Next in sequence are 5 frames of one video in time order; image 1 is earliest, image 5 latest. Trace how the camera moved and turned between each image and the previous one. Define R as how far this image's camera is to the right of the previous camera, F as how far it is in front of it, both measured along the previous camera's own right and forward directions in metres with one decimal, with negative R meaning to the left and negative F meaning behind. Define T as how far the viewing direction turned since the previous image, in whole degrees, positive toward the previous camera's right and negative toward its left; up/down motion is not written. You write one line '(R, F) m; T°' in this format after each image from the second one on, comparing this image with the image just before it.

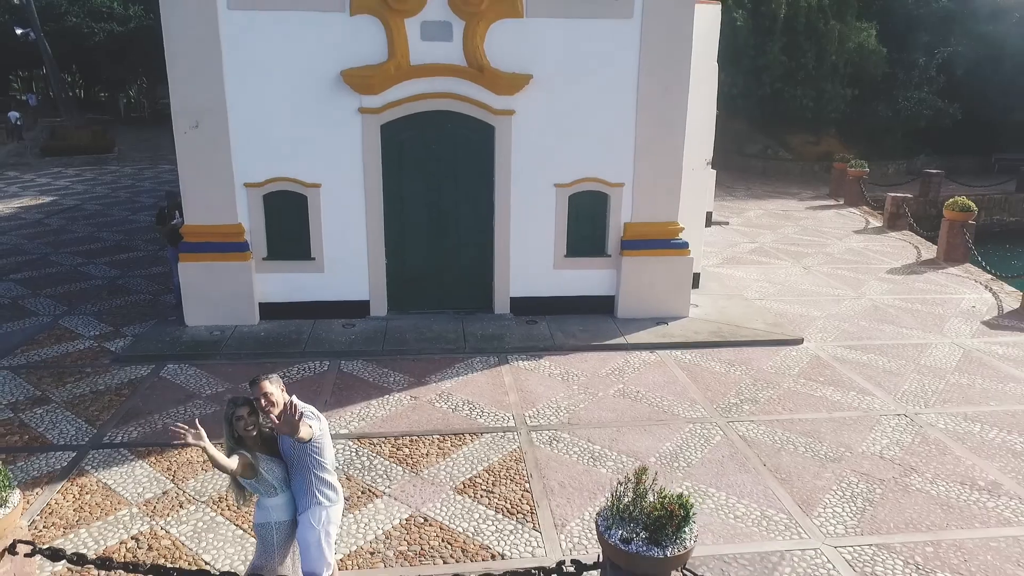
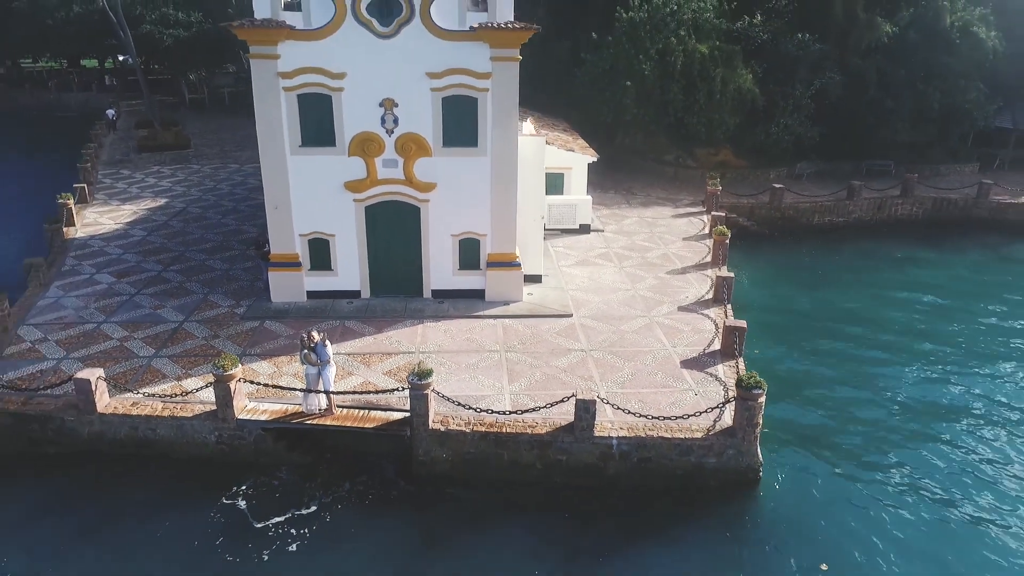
(+2.8, -8.5) m; -3°
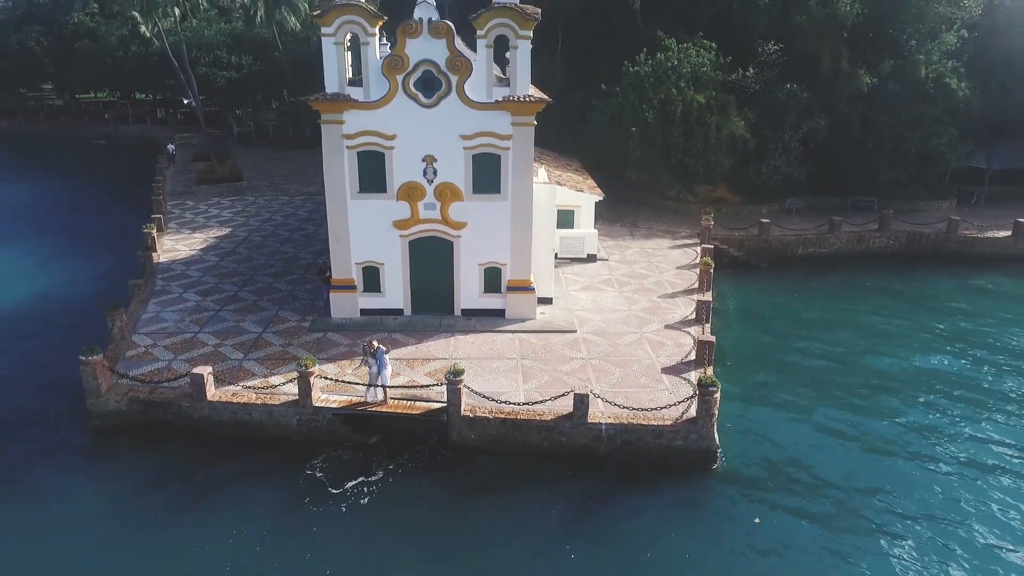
(+0.1, -3.8) m; -2°
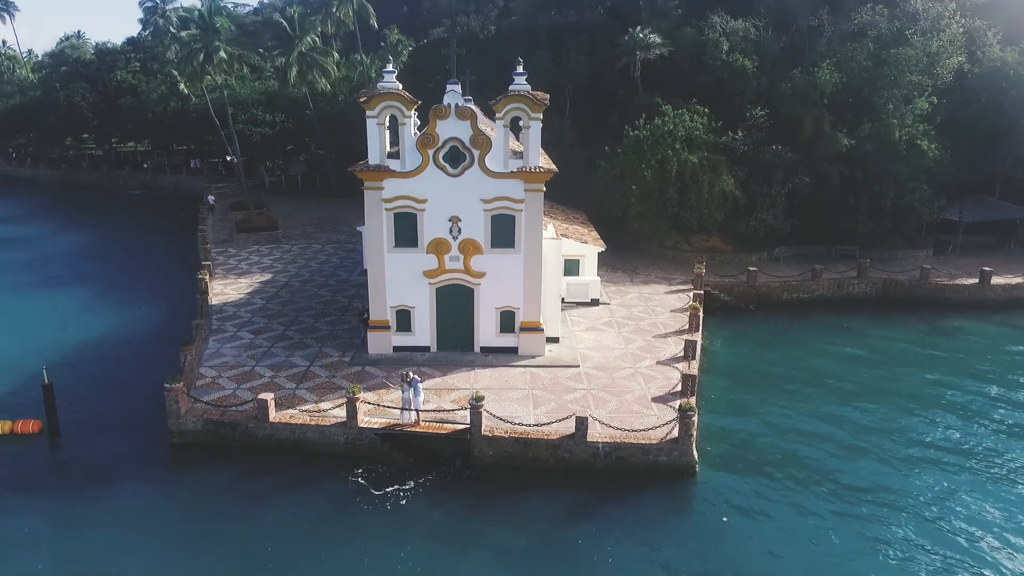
(0.0, -3.4) m; -1°
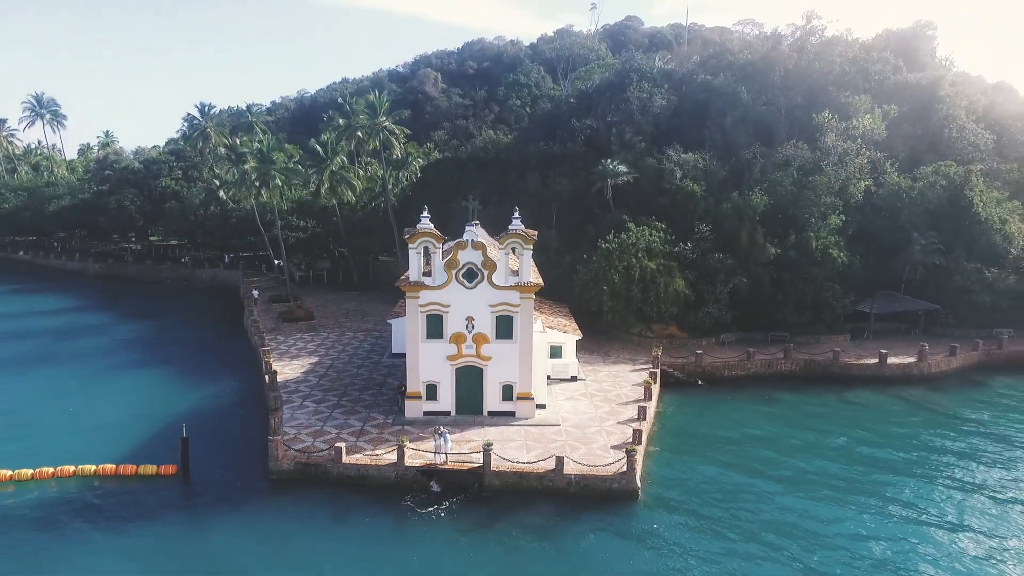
(-0.2, -9.3) m; 0°
